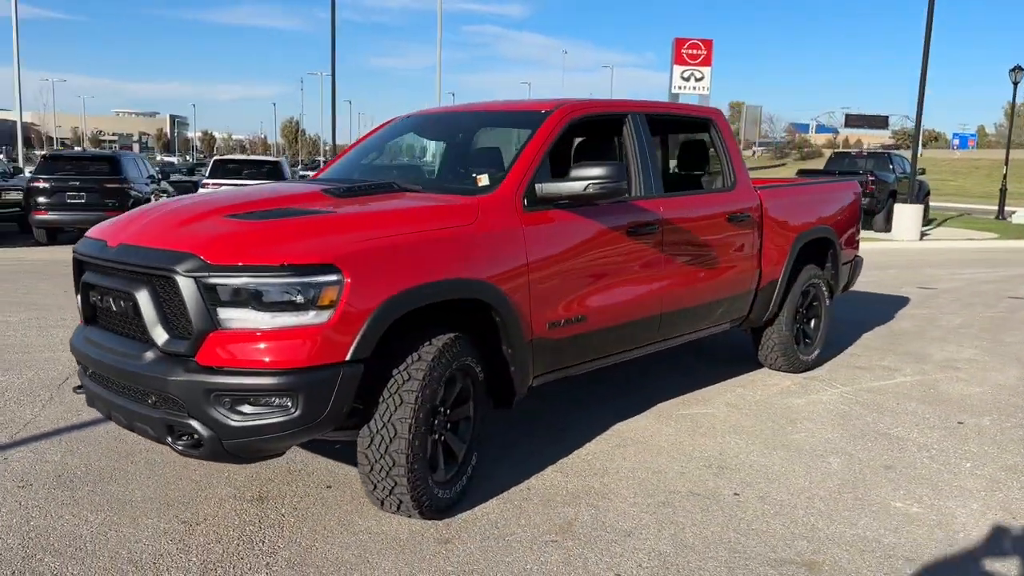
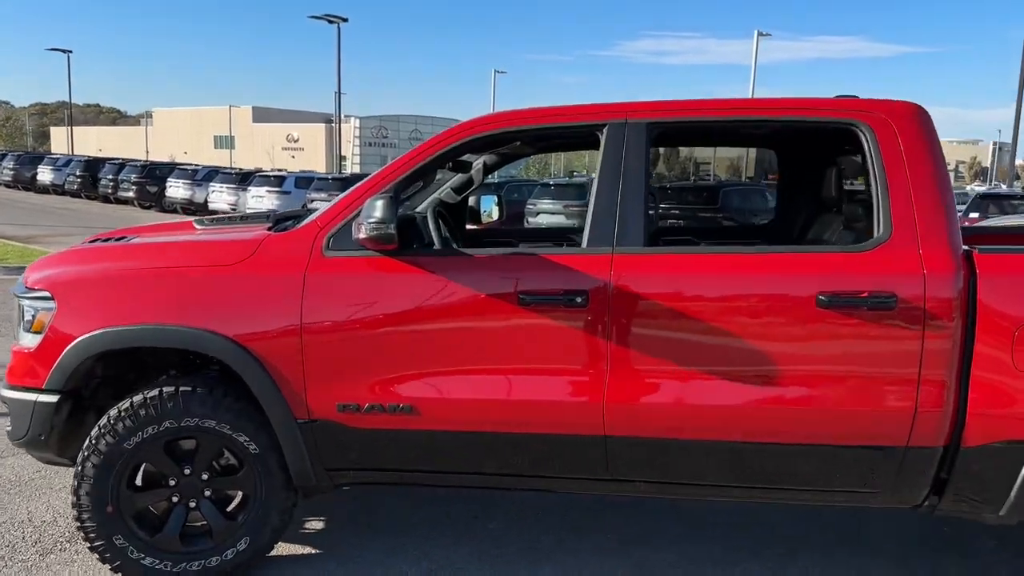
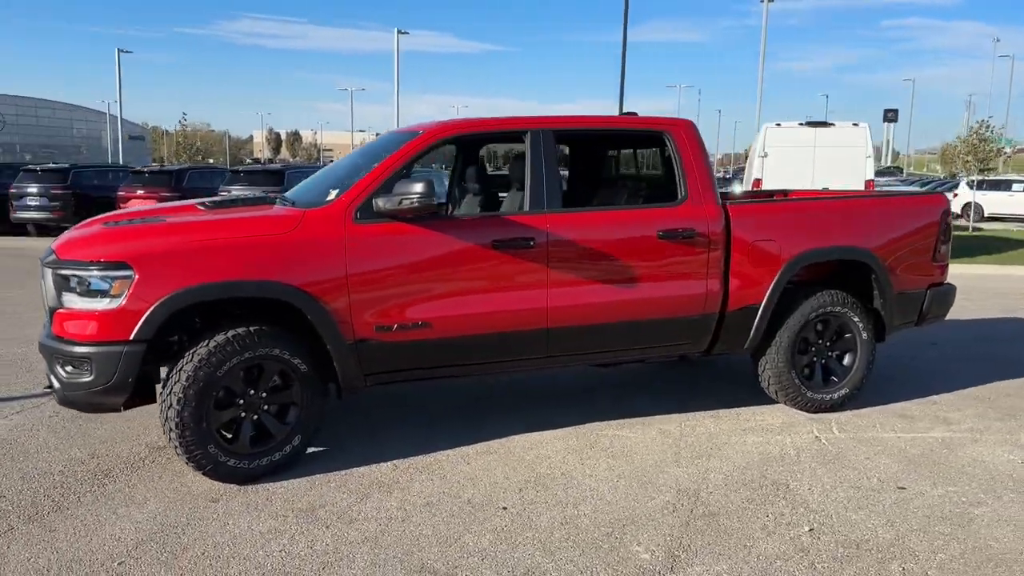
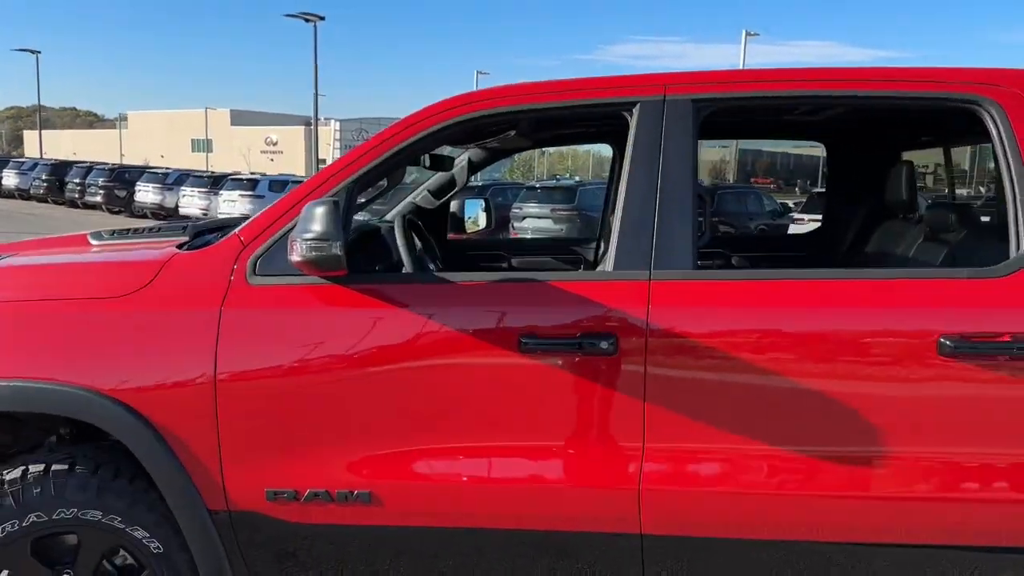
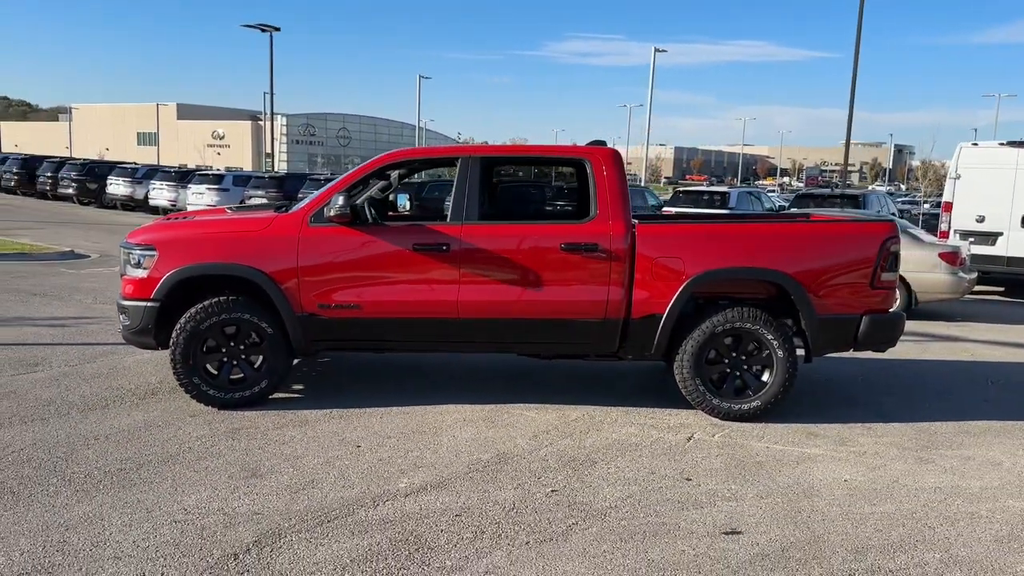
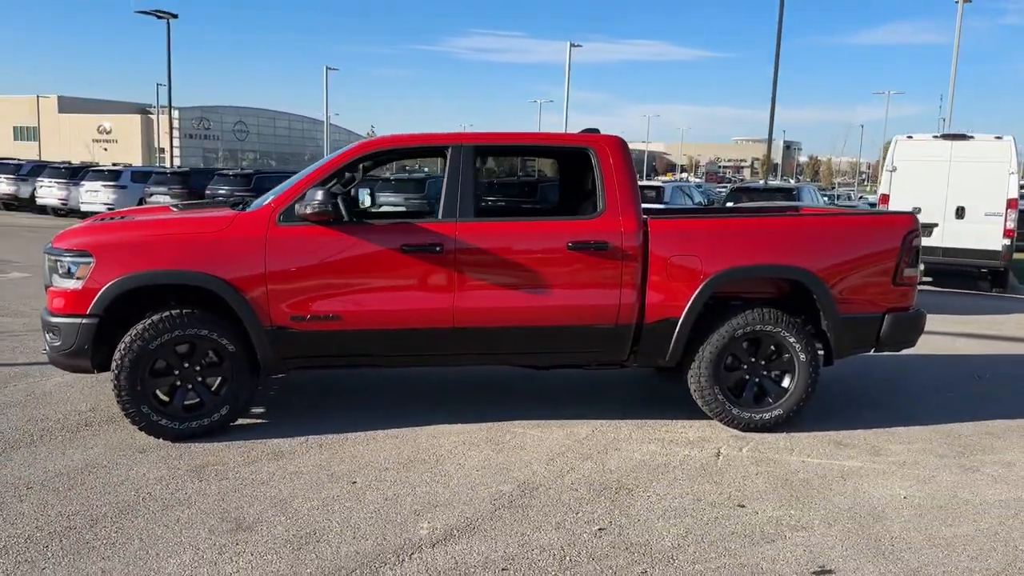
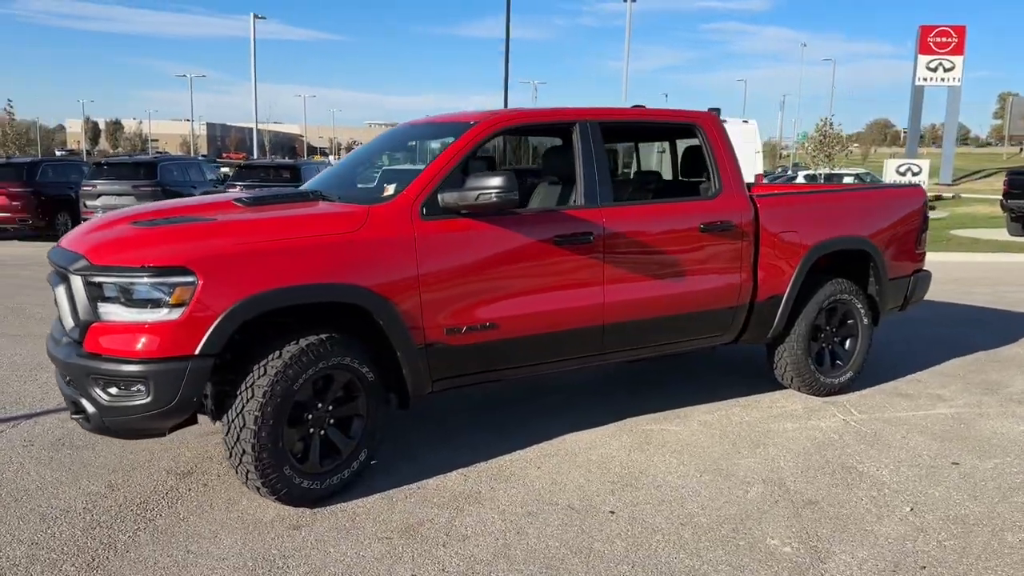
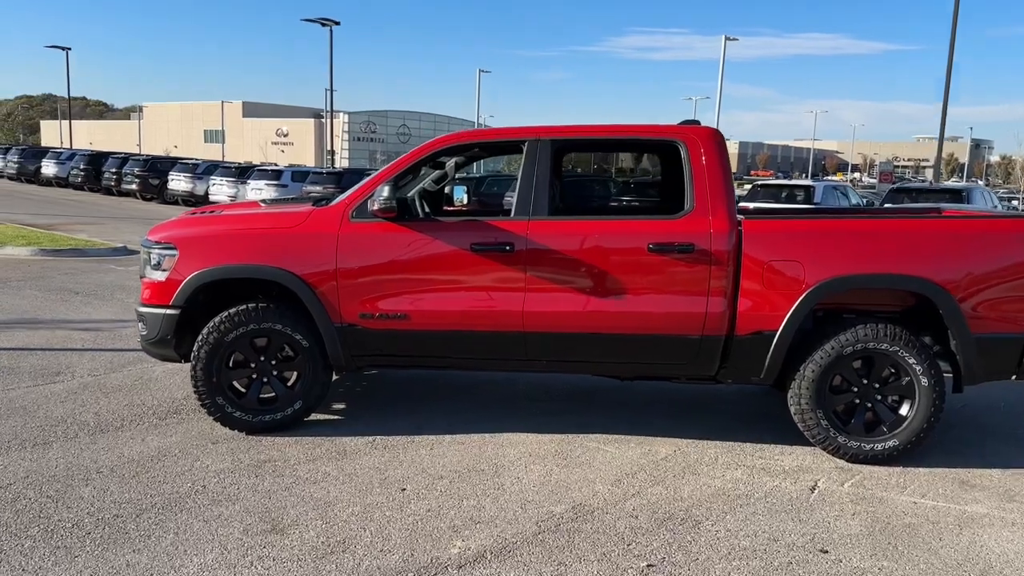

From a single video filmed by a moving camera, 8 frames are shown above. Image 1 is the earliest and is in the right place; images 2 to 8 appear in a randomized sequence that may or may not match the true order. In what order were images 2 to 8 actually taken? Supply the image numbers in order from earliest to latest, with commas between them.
7, 3, 6, 5, 8, 2, 4
